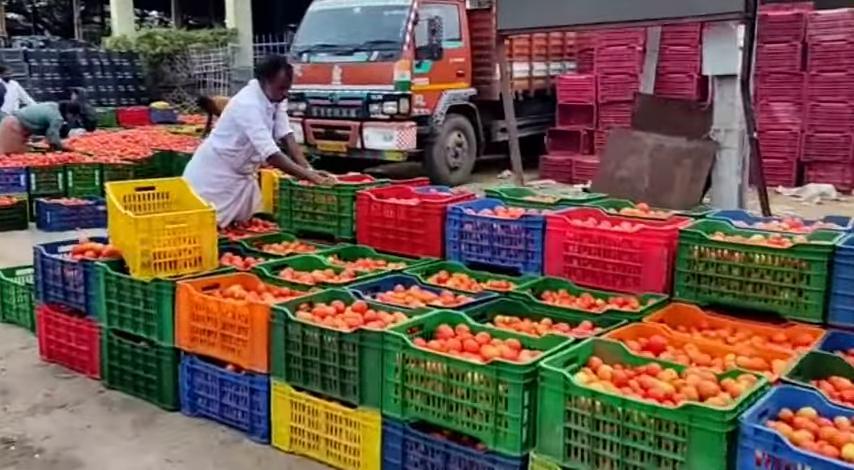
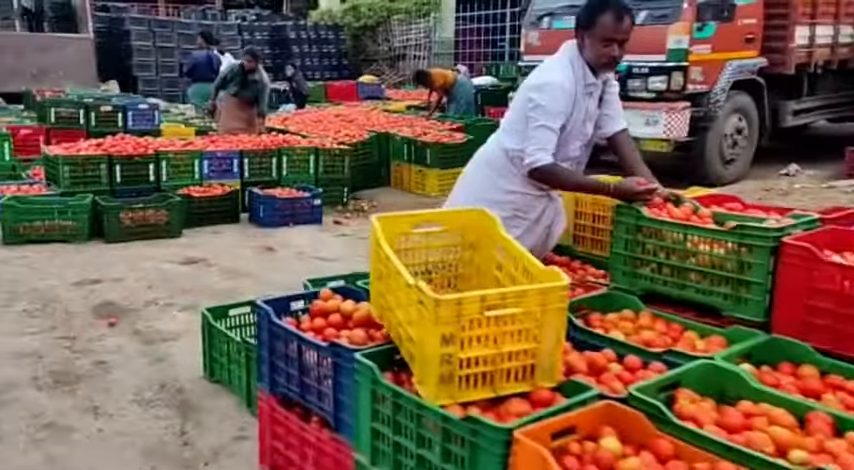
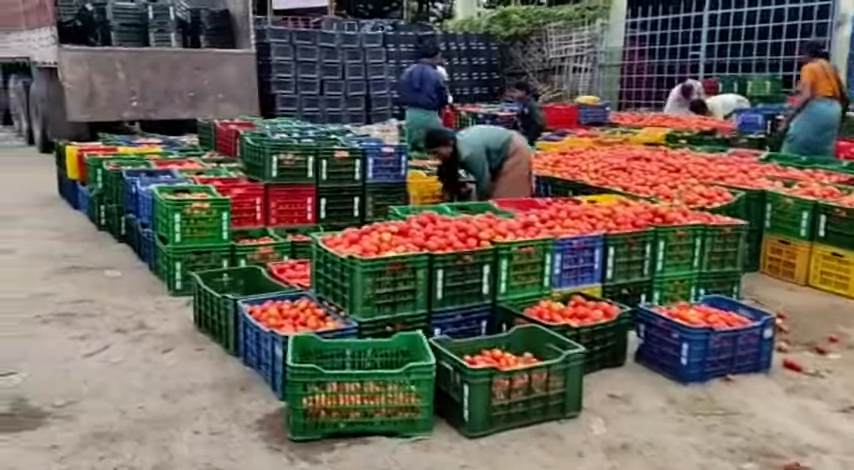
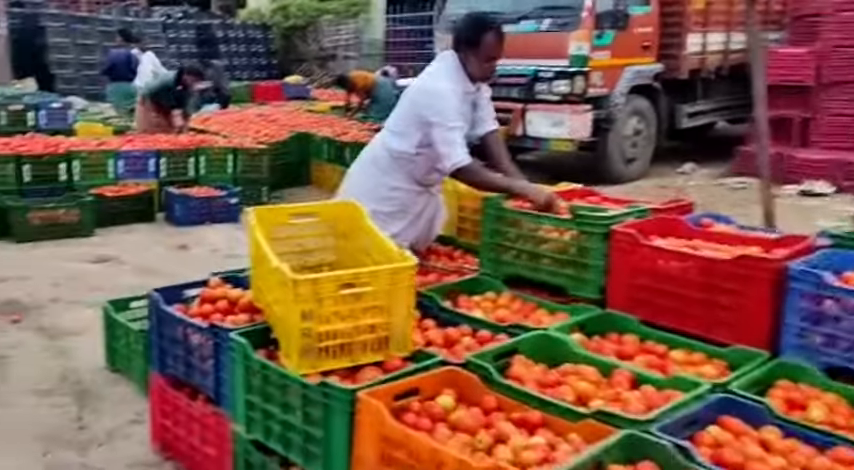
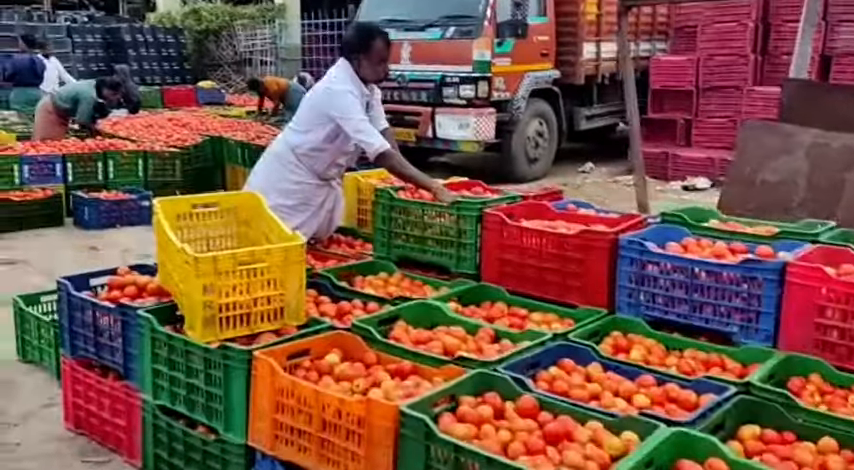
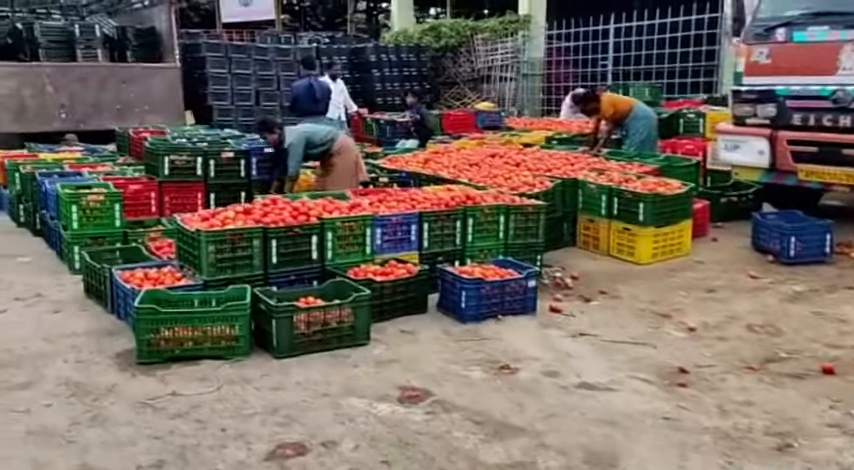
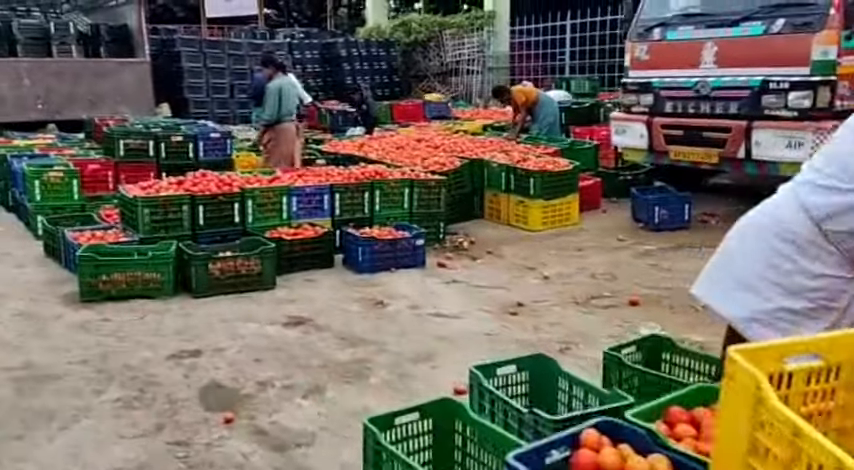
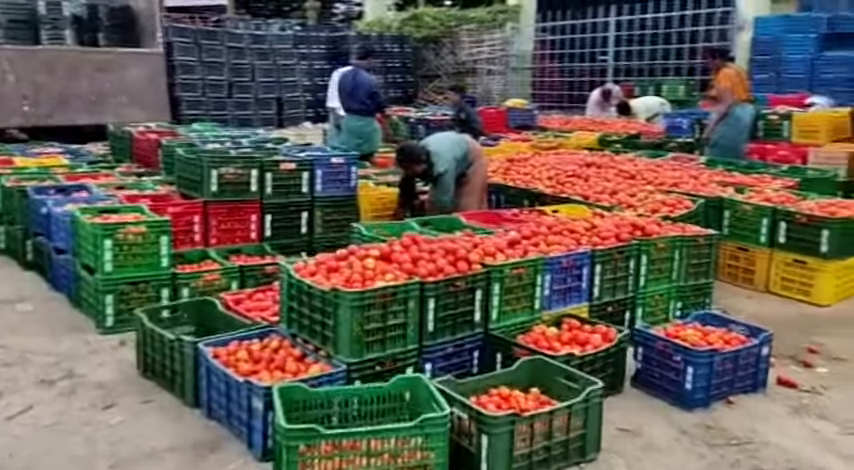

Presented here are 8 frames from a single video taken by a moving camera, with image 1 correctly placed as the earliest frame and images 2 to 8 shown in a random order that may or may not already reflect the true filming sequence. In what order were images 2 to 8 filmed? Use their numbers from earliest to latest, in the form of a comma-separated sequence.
5, 4, 2, 7, 6, 3, 8
